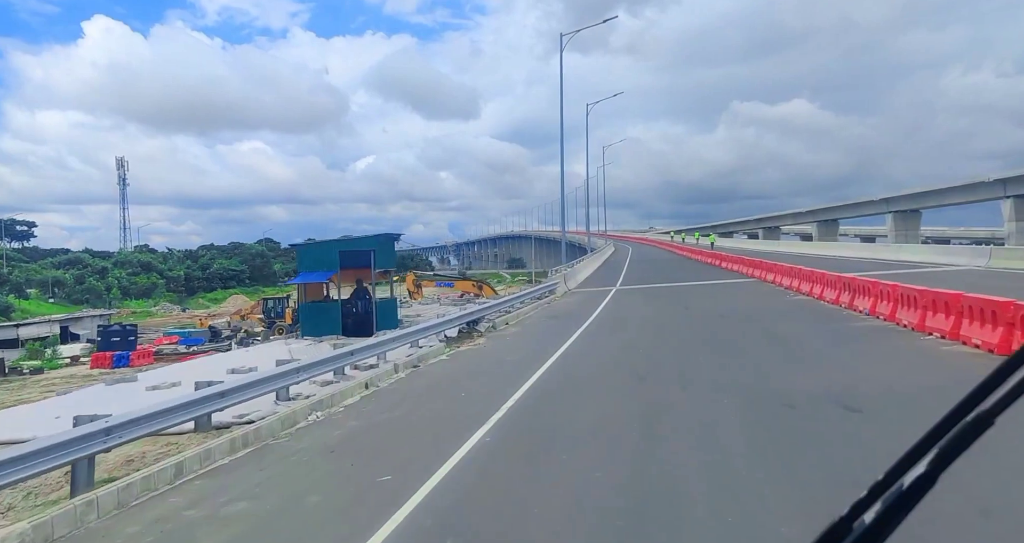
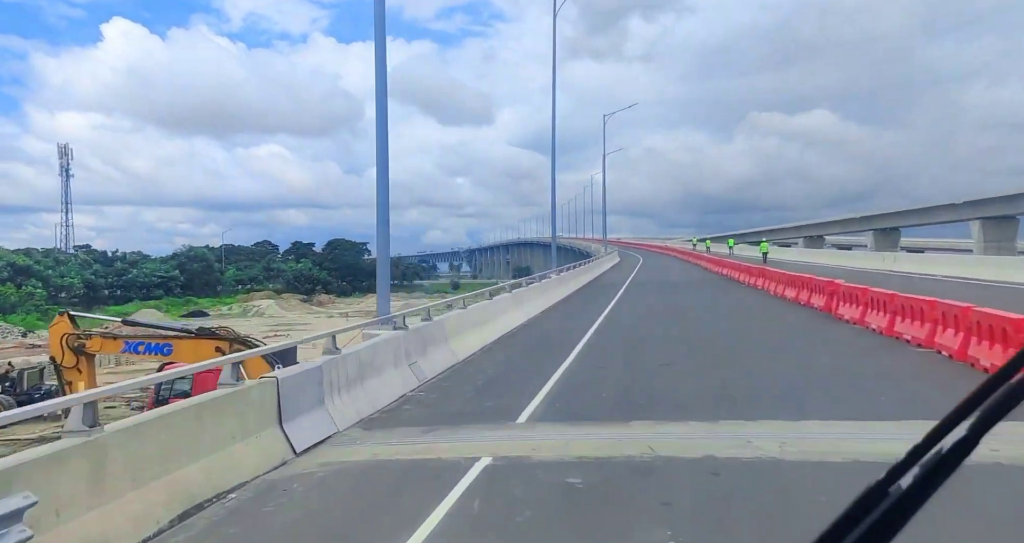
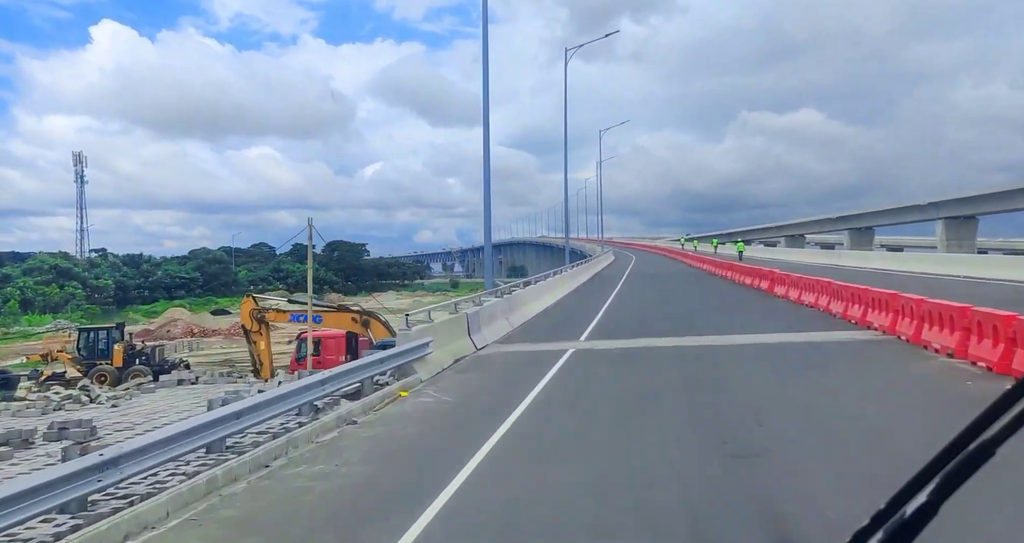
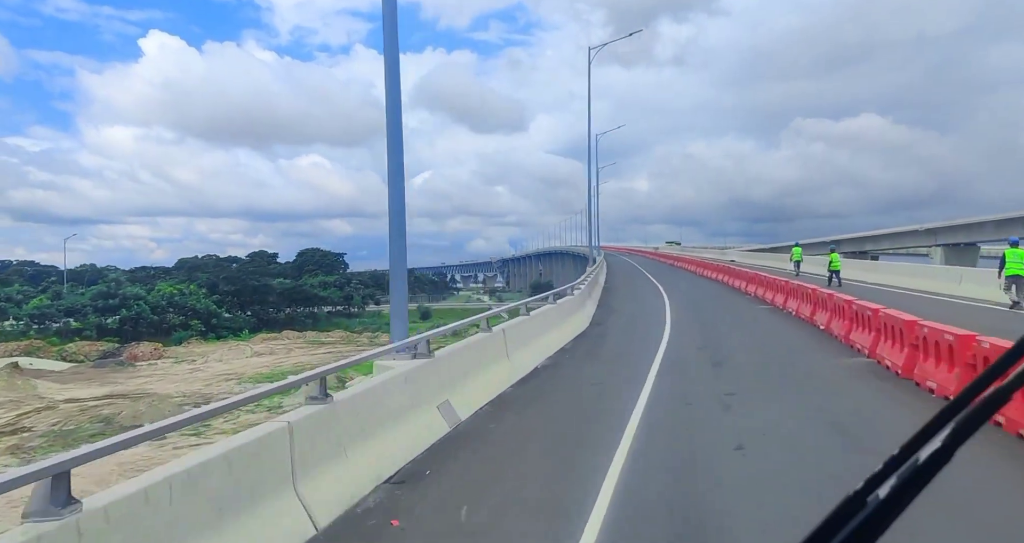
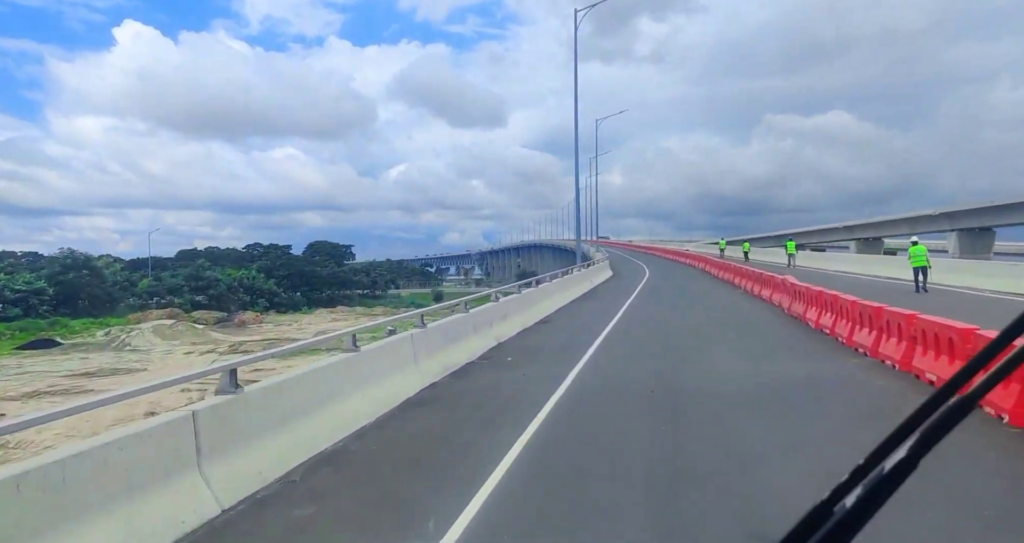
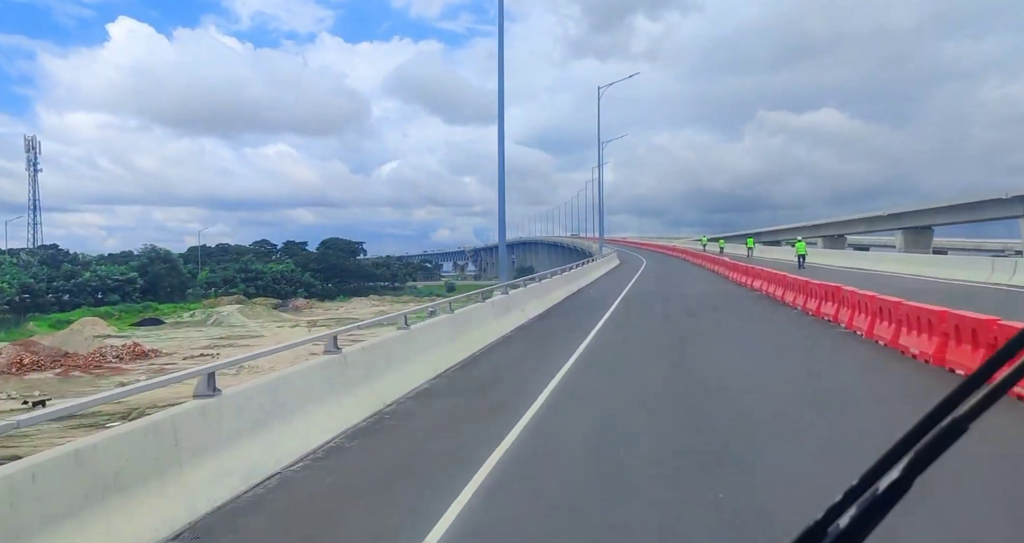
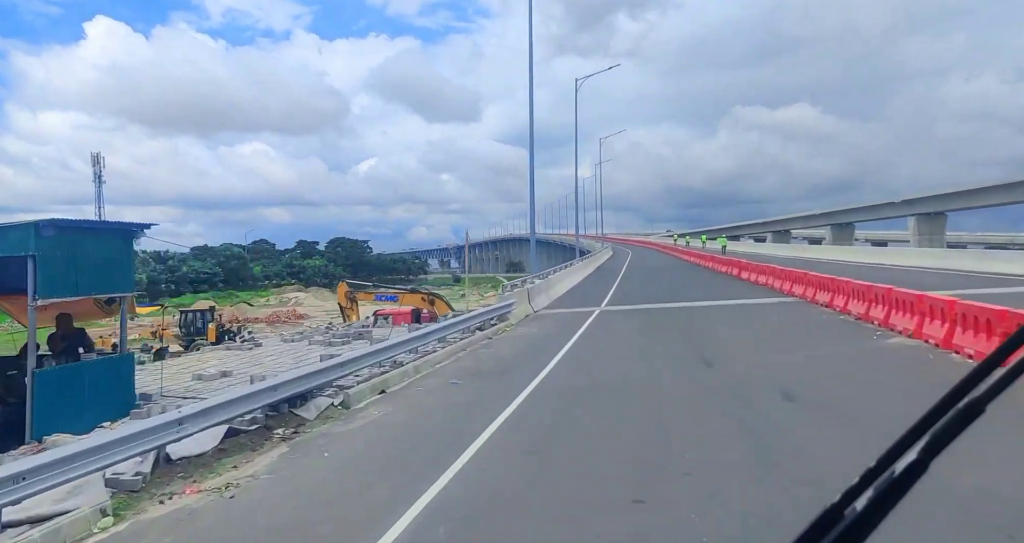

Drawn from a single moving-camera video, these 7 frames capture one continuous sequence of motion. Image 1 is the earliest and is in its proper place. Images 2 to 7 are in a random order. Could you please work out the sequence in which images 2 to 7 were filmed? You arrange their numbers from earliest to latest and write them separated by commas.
7, 3, 2, 6, 5, 4
